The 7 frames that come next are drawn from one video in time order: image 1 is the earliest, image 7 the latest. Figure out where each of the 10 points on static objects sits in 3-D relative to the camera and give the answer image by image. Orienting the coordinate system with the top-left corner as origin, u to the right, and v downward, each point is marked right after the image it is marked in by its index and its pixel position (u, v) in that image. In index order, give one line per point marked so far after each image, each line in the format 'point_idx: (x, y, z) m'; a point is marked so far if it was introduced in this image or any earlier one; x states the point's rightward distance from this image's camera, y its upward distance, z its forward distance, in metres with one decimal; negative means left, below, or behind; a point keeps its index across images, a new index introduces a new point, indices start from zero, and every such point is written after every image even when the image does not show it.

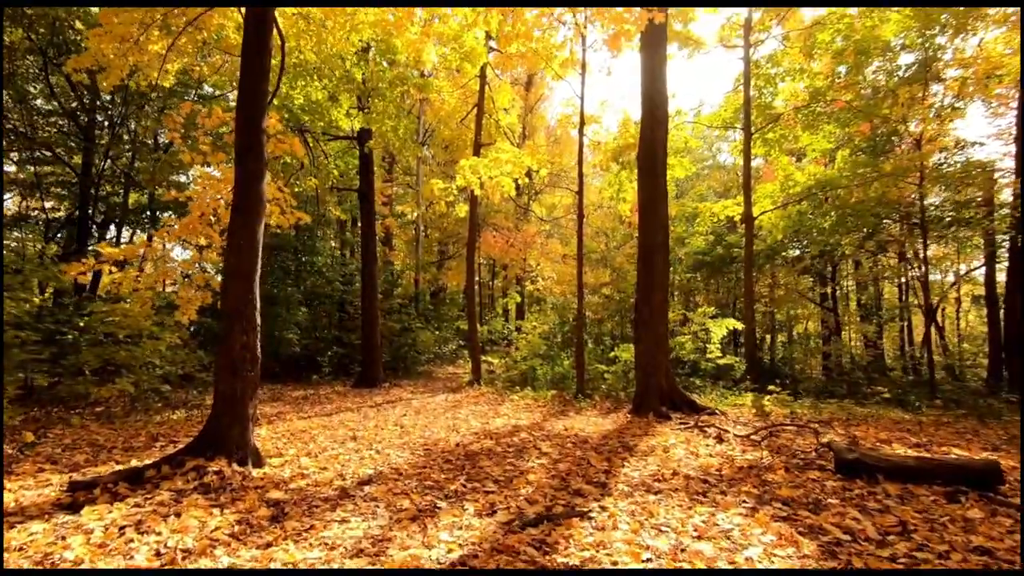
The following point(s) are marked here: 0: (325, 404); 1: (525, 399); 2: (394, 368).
0: (-3.4, -2.1, +8.8) m
1: (+0.2, -2.1, +9.4) m
2: (-3.3, -2.3, +13.9) m
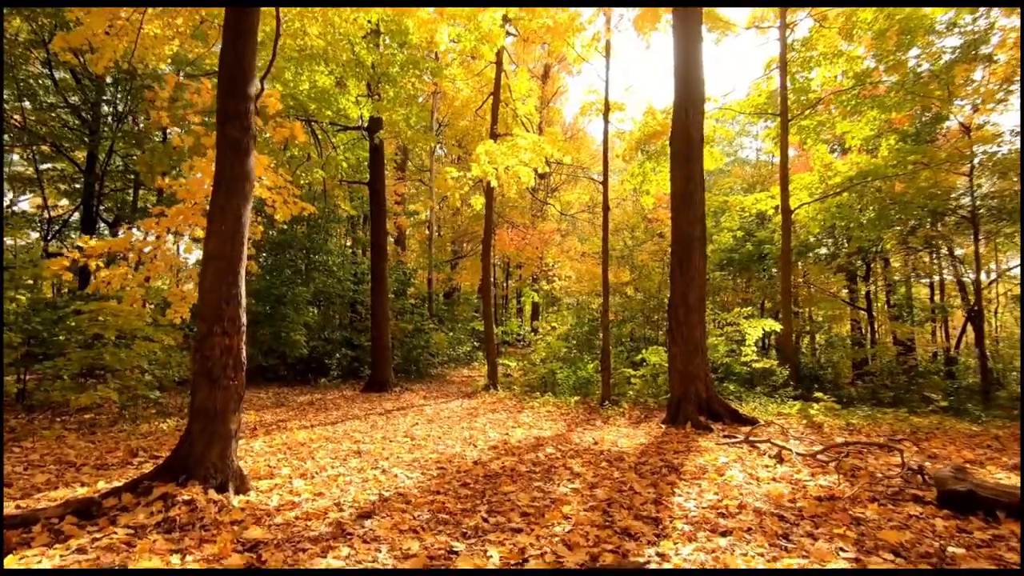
0: (-3.0, -2.0, +8.2) m
1: (+0.6, -2.1, +8.7) m
2: (-2.8, -2.3, +13.2) m
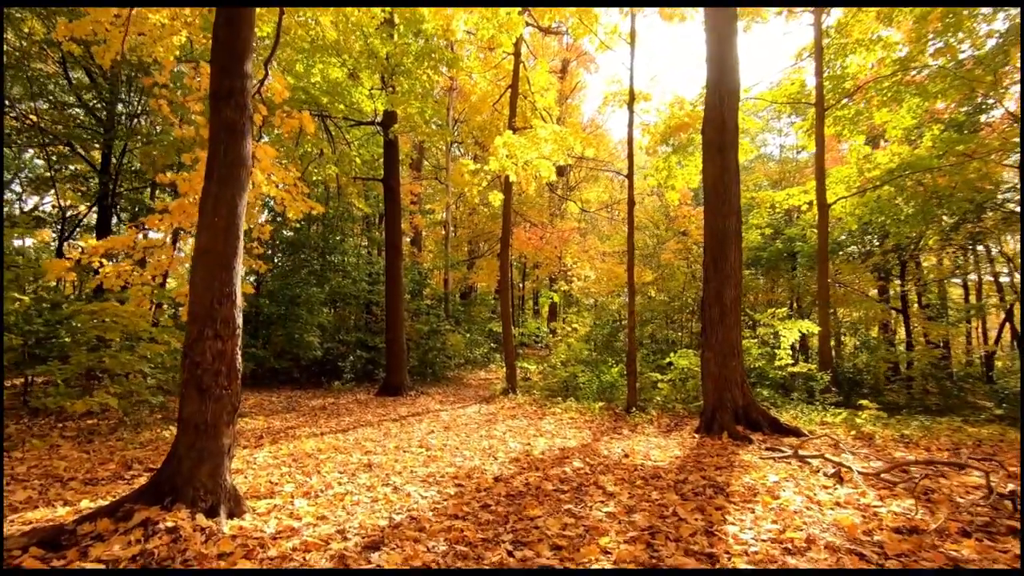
0: (-2.7, -2.0, +7.8) m
1: (+0.9, -2.1, +8.2) m
2: (-2.4, -2.3, +12.9) m
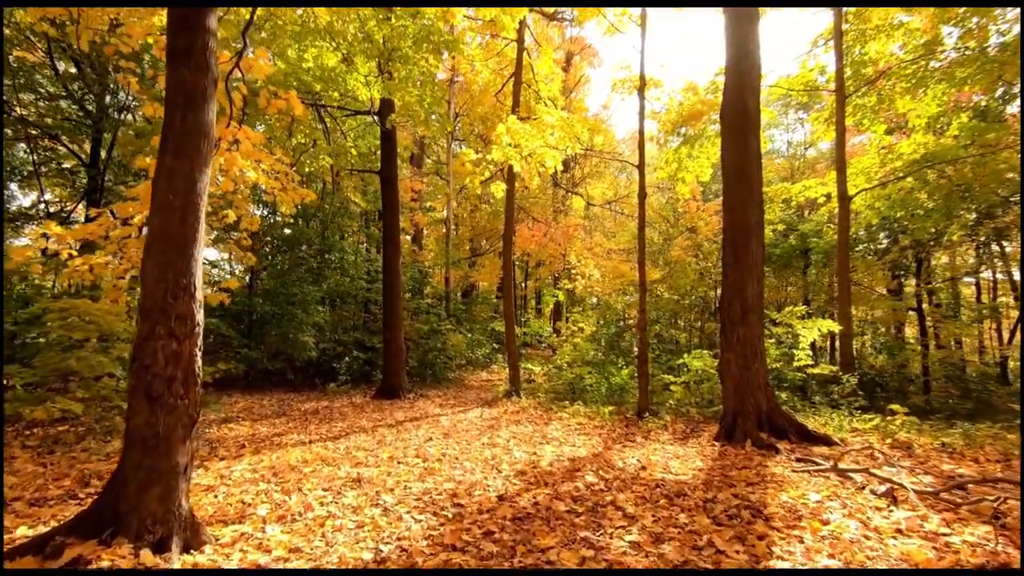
0: (-2.6, -2.0, +7.4) m
1: (+1.0, -2.0, +7.7) m
2: (-2.3, -2.2, +12.4) m
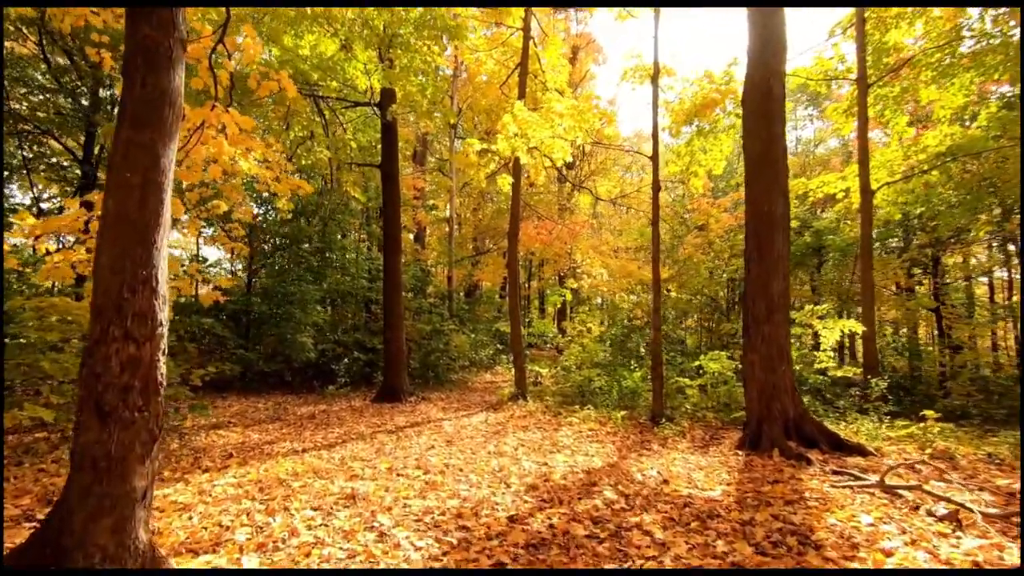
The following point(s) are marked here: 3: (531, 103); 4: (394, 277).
0: (-2.5, -2.0, +6.9) m
1: (+1.1, -2.0, +7.2) m
2: (-2.1, -2.2, +12.0) m
3: (+0.4, +4.1, +10.8) m
4: (-2.5, +0.2, +10.2) m
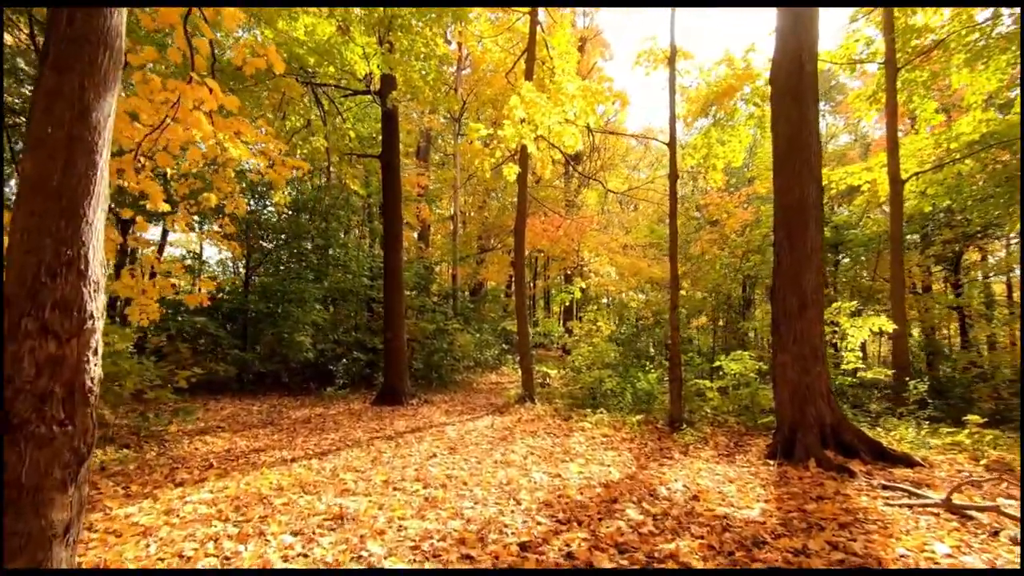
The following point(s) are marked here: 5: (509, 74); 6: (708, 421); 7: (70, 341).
0: (-2.4, -1.9, +6.5) m
1: (+1.2, -1.9, +6.7) m
2: (-2.0, -2.1, +11.5) m
3: (+0.5, +4.1, +10.3) m
4: (-2.3, +0.3, +9.7) m
5: (-0.1, +4.6, +10.6) m
6: (+2.8, -1.9, +7.1) m
7: (-1.7, -0.2, +1.9) m
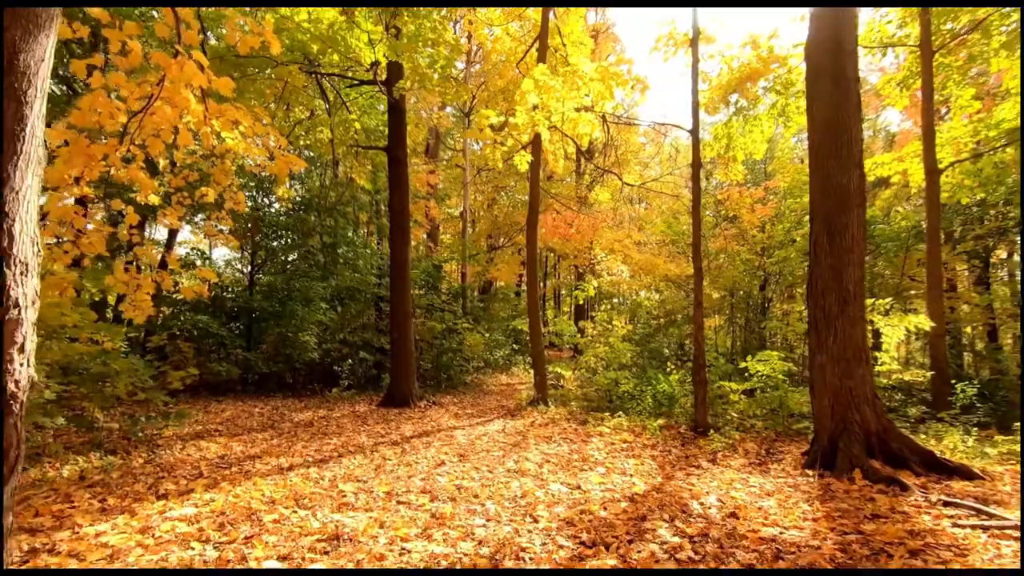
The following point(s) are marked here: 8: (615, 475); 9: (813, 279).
0: (-2.3, -1.8, +6.1) m
1: (+1.4, -1.9, +6.3) m
2: (-1.7, -2.1, +11.1) m
3: (+0.8, +4.2, +9.9) m
4: (-2.1, +0.3, +9.4) m
5: (+0.2, +4.7, +10.2) m
6: (+3.0, -1.9, +6.6) m
7: (-1.7, -0.2, +1.6) m
8: (+1.0, -1.8, +4.6) m
9: (+3.2, +0.1, +5.2) m
